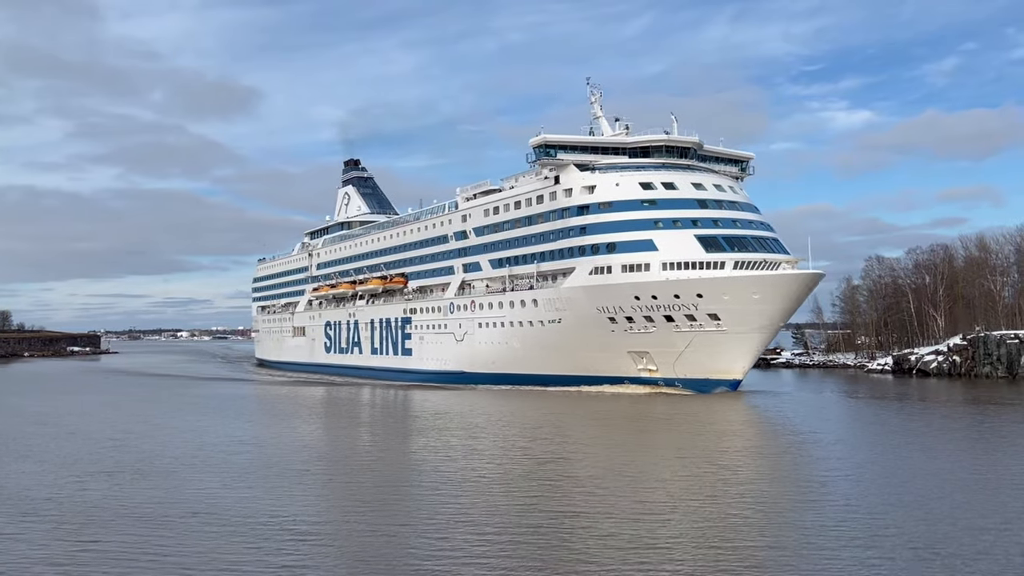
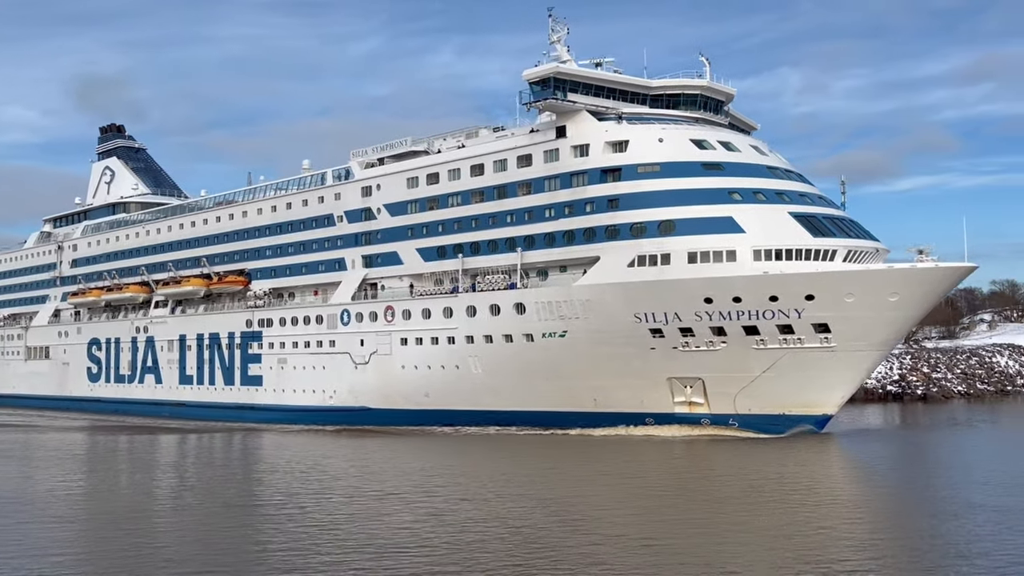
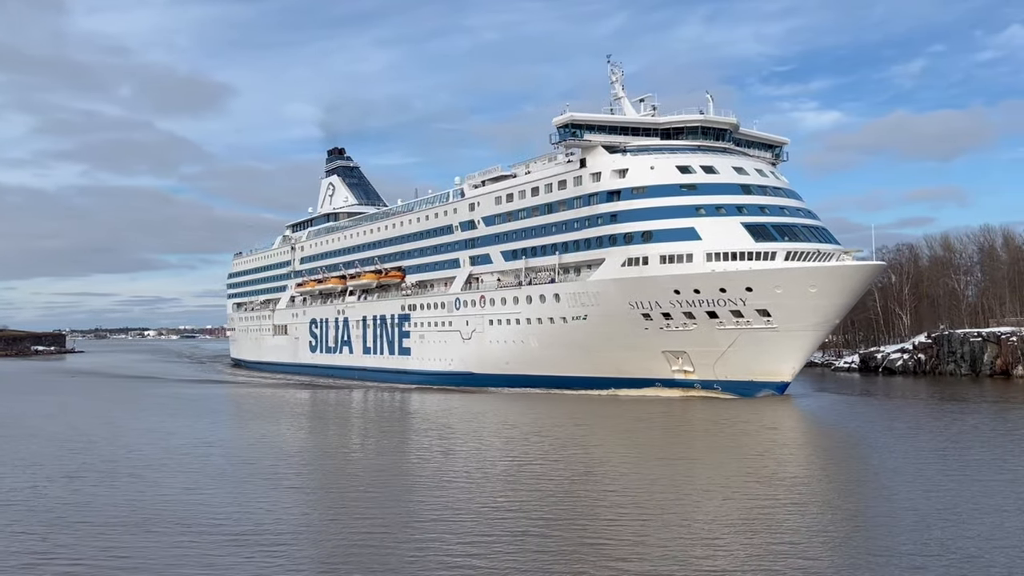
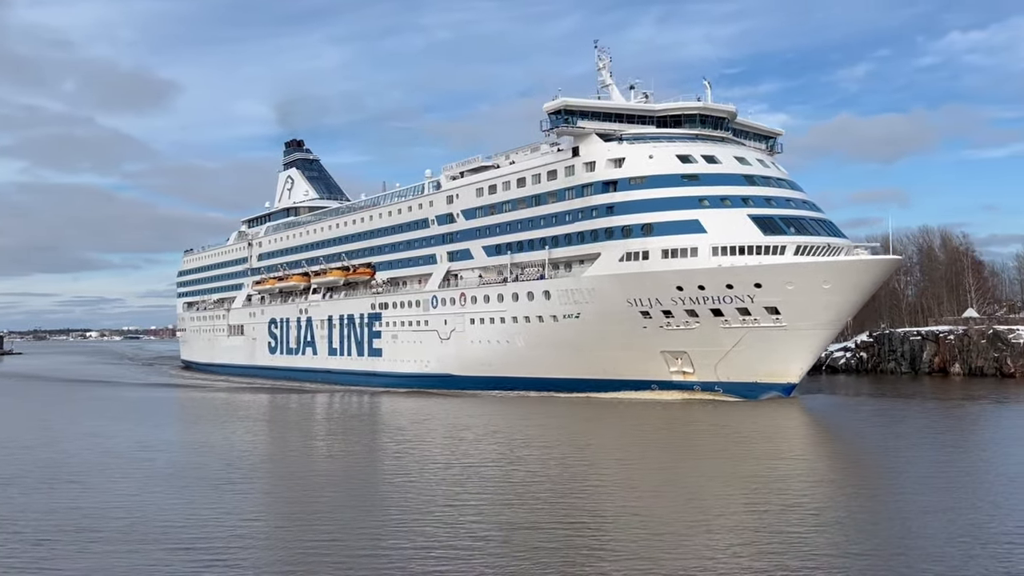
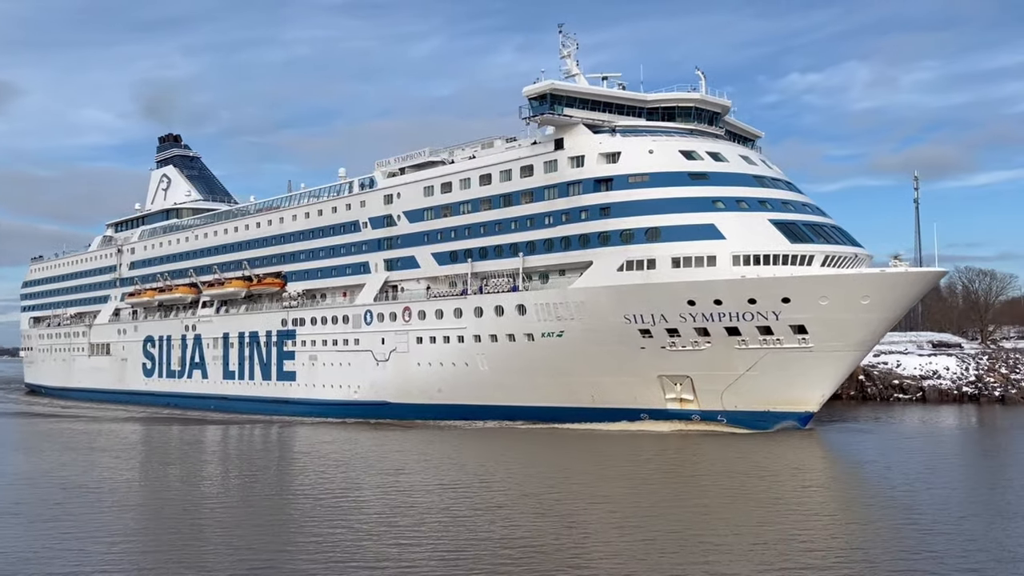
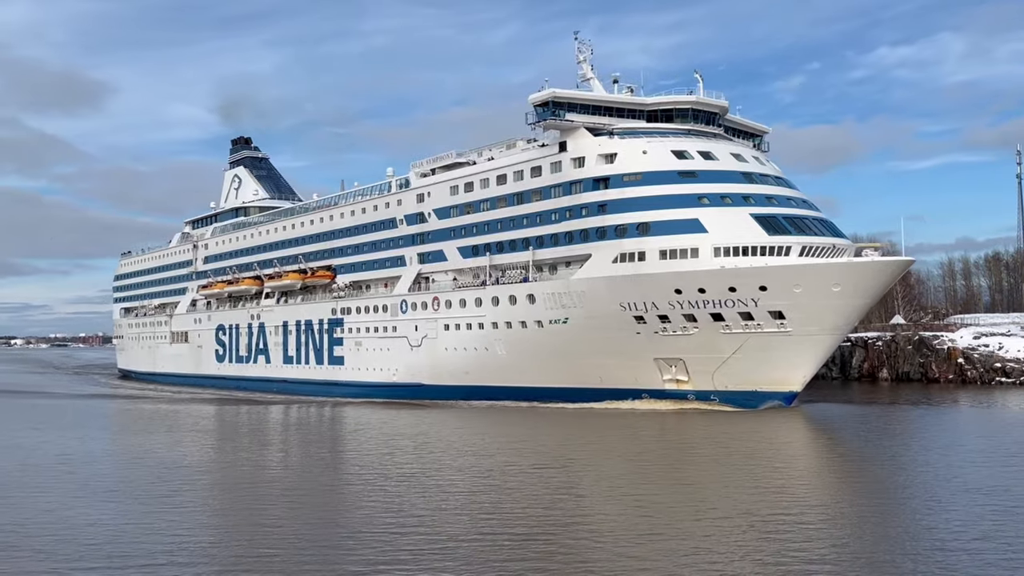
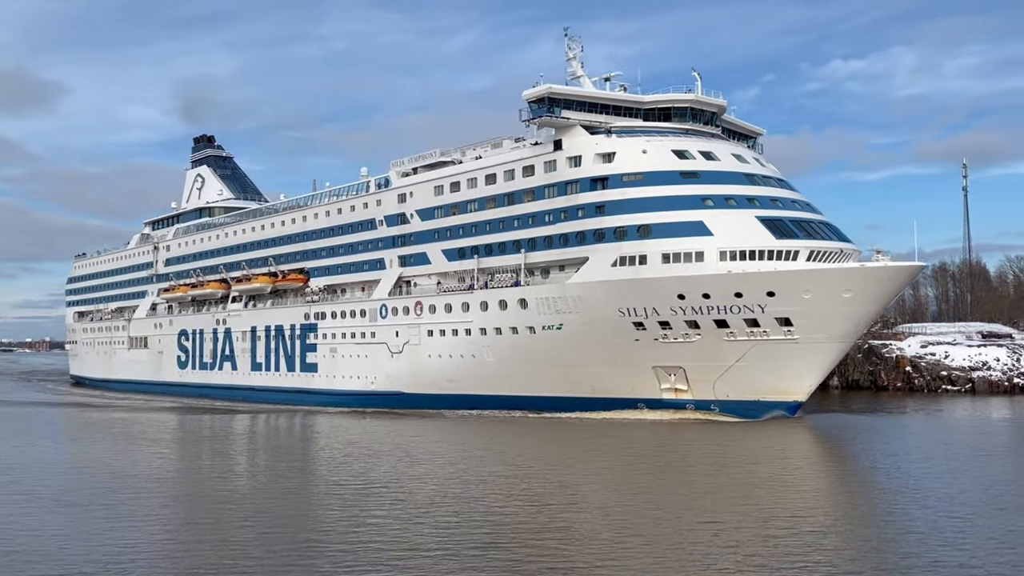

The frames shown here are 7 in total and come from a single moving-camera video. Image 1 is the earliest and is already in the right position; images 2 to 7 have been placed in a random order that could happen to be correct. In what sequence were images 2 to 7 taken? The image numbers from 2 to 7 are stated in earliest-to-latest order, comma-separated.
3, 4, 6, 7, 5, 2
